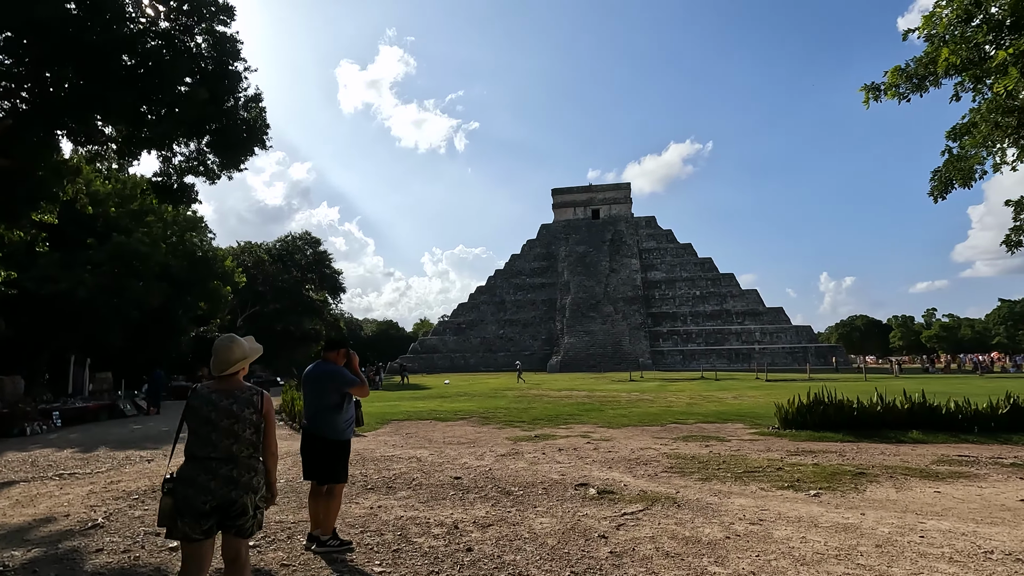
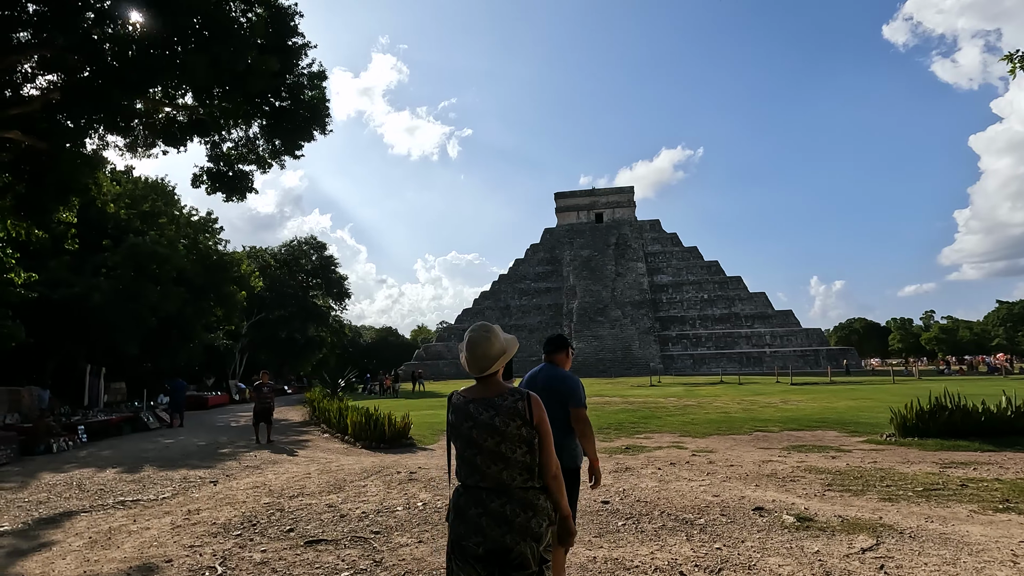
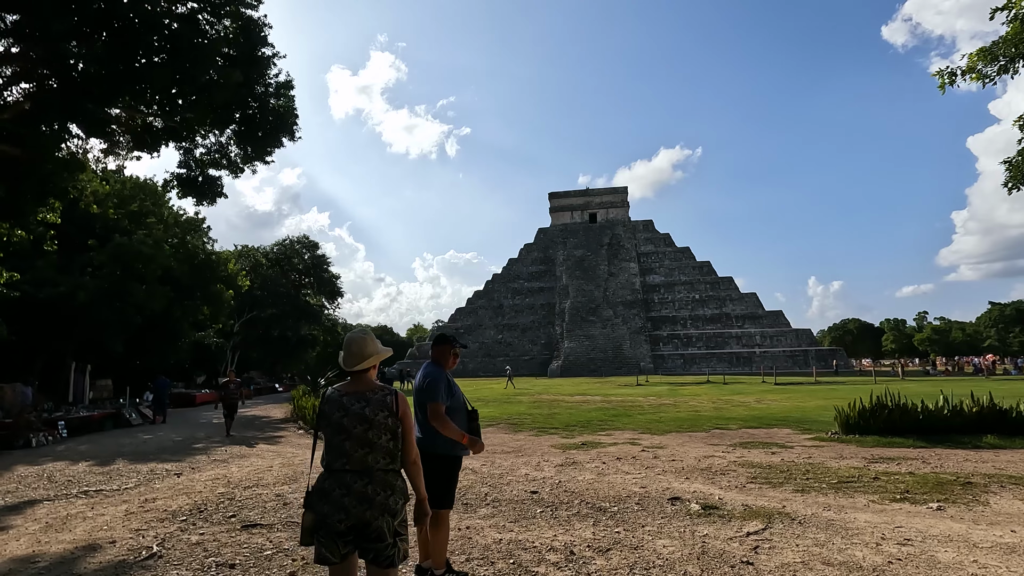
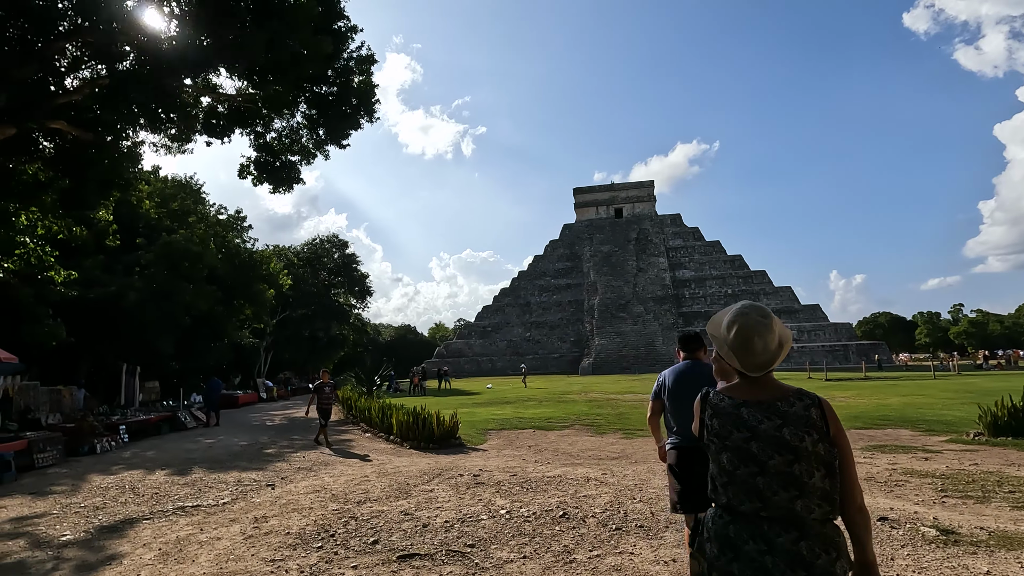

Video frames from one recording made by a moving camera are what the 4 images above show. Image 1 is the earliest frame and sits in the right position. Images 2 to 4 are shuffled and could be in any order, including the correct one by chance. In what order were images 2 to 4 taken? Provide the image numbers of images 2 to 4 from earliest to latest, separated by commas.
3, 2, 4
